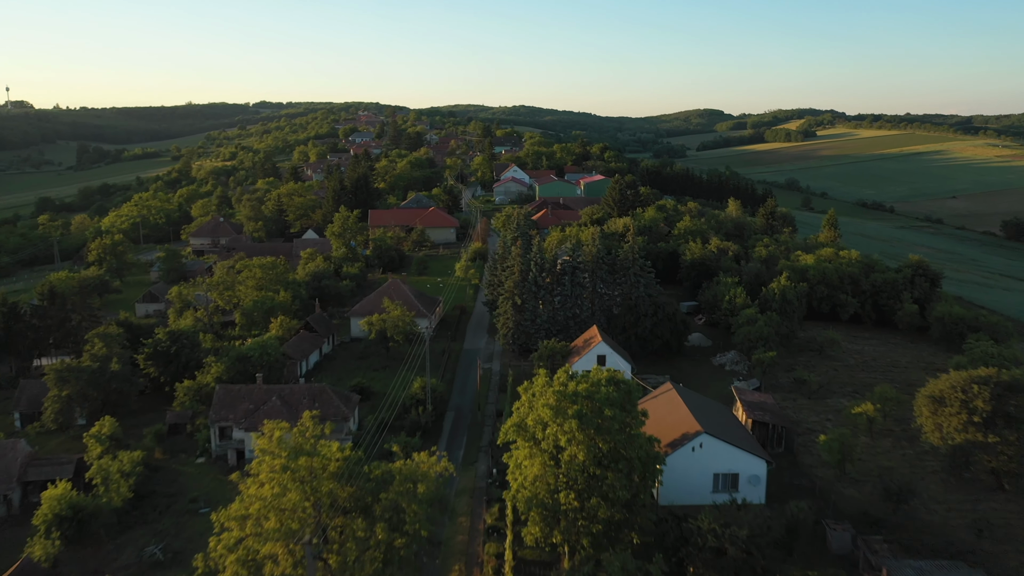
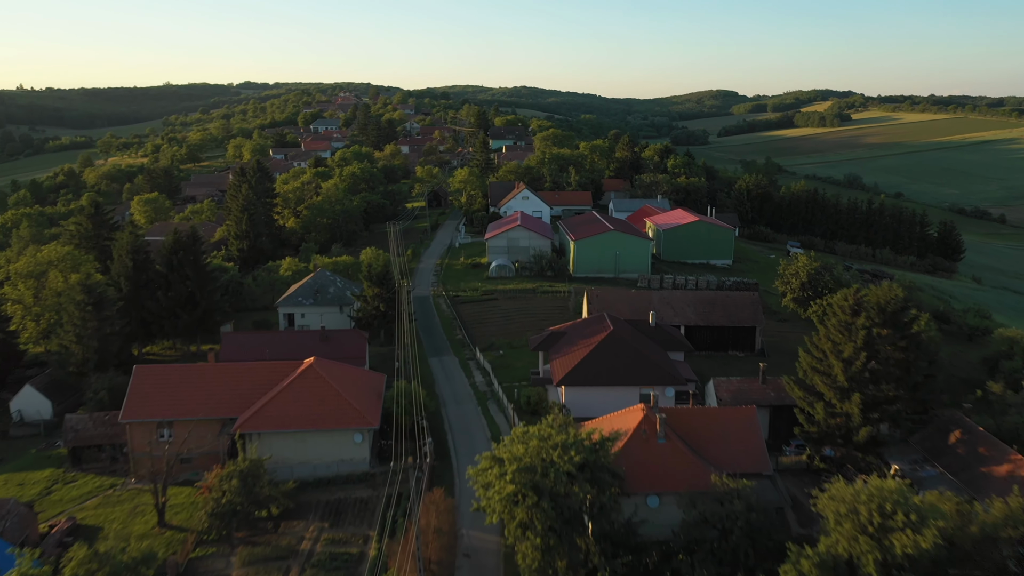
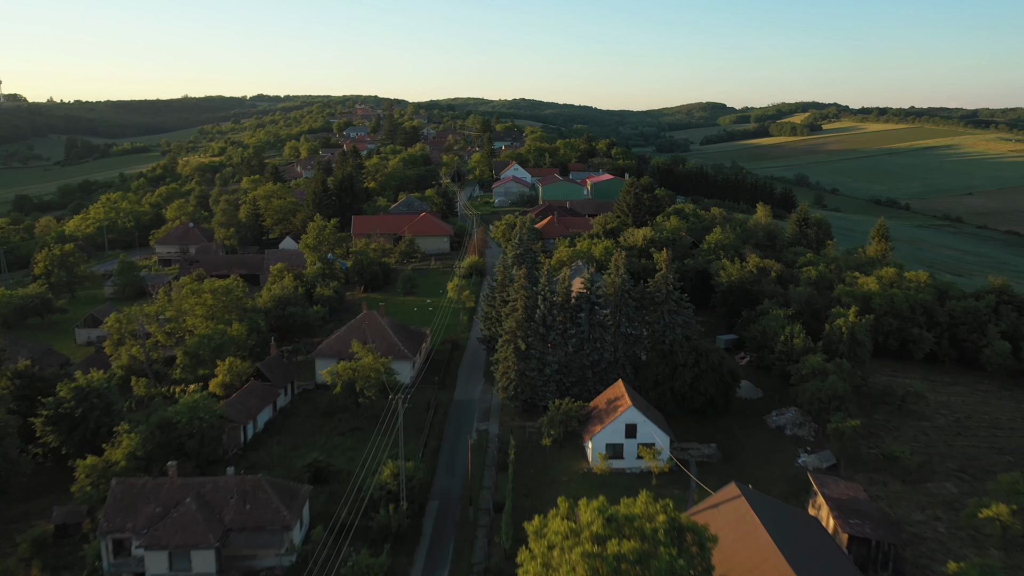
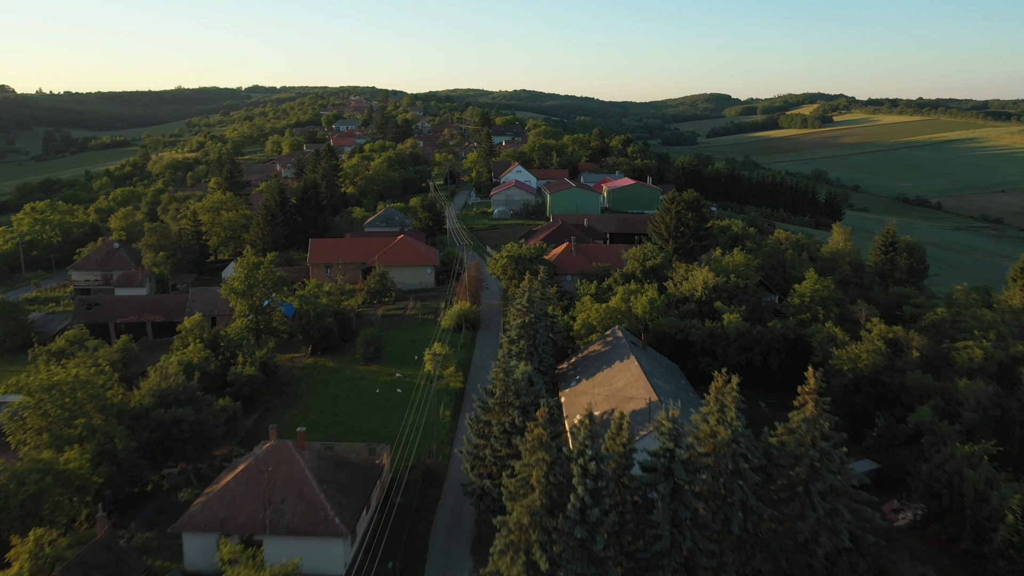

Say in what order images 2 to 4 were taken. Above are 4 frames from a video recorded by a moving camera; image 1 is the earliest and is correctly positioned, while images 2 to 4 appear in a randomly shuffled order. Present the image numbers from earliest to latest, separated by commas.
3, 4, 2
